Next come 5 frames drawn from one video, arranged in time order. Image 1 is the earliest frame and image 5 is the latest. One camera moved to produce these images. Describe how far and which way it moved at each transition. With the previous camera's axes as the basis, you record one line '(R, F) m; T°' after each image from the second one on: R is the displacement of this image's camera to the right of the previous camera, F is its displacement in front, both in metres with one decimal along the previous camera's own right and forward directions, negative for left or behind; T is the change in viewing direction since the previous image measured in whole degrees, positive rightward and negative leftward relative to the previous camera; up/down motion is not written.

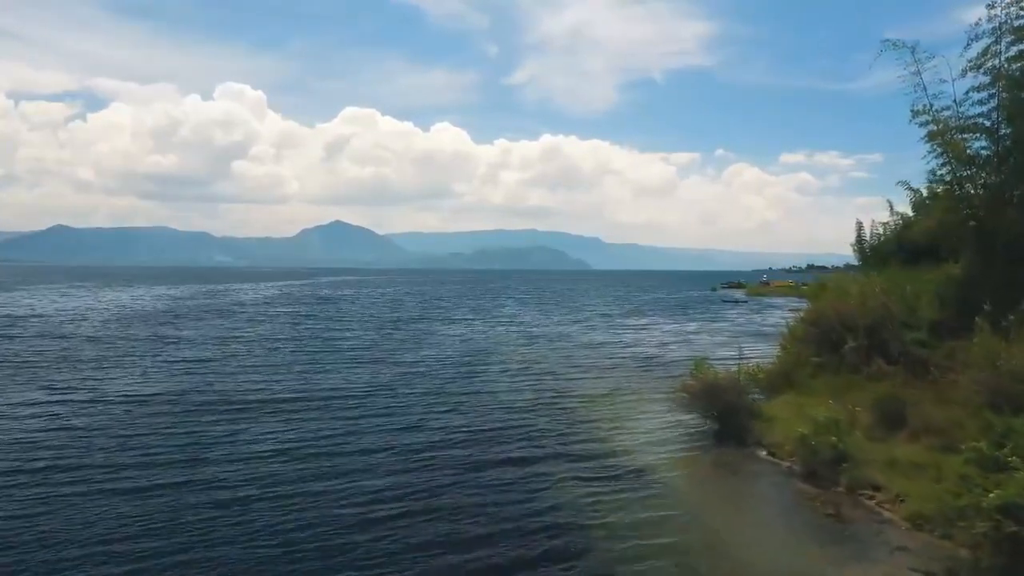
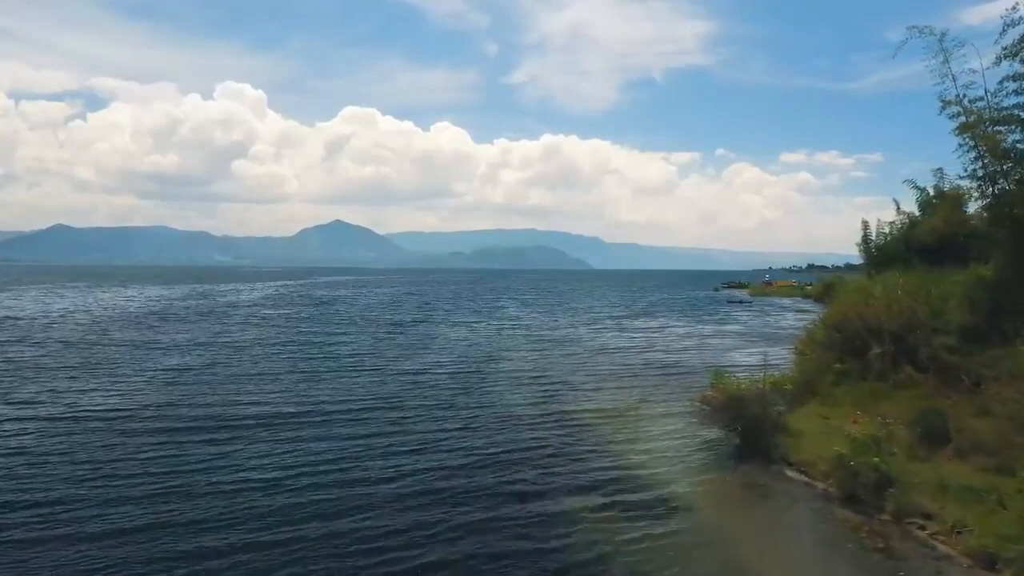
(-0.2, +1.8) m; 0°
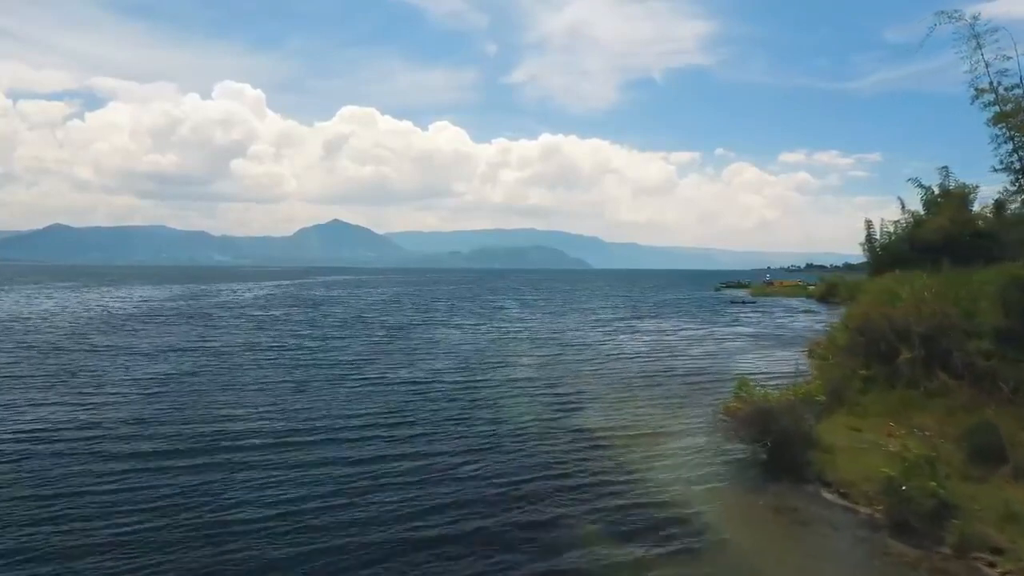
(-0.2, +2.0) m; 0°
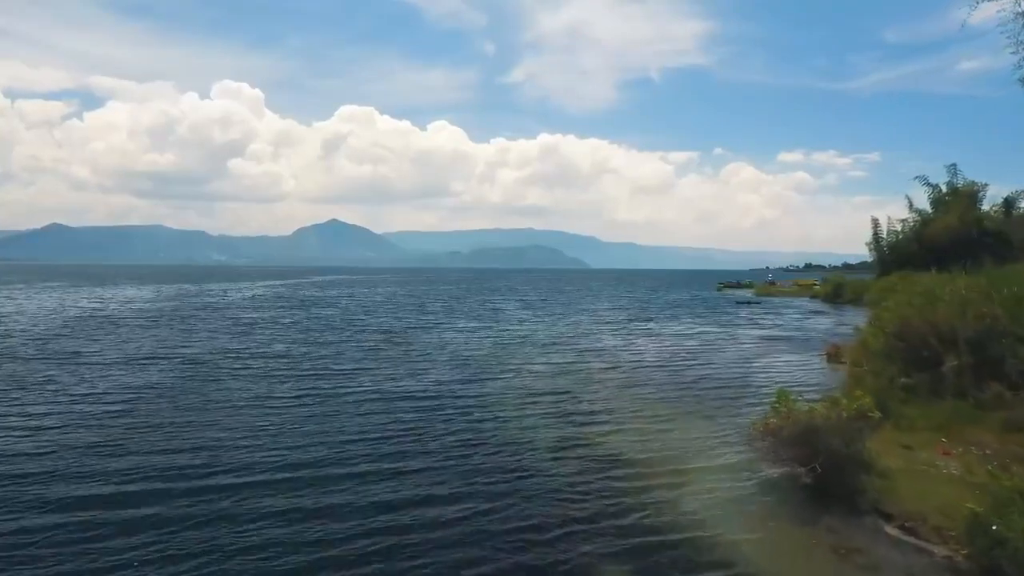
(-0.3, +2.5) m; 0°
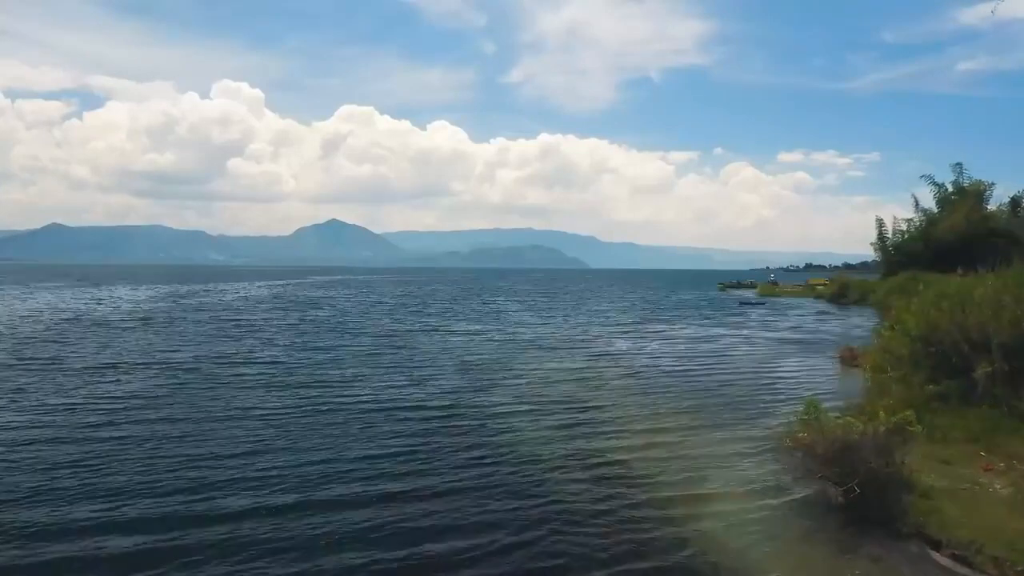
(-0.2, +1.5) m; 0°
